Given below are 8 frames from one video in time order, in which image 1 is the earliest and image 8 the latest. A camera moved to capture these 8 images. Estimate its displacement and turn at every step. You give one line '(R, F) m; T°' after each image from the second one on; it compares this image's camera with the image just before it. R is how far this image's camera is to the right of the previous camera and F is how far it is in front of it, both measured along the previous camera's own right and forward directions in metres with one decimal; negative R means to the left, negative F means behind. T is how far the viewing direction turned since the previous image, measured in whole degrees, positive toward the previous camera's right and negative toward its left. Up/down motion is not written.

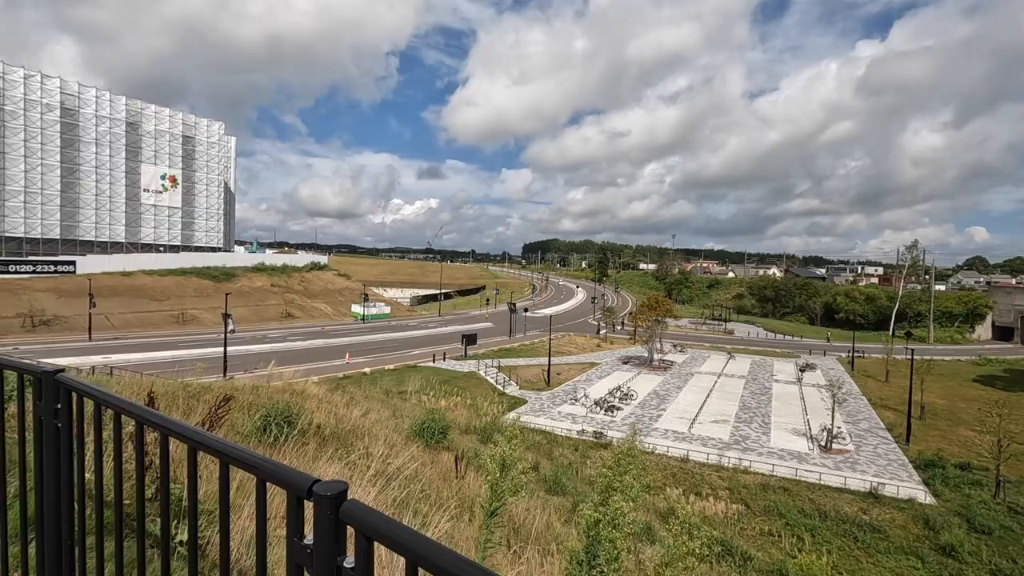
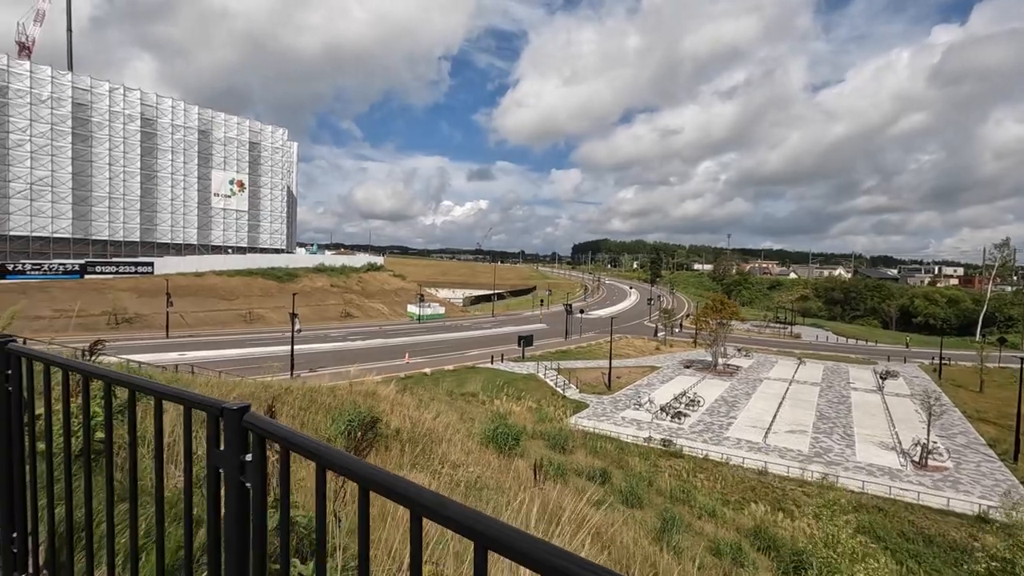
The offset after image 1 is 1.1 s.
(-0.6, +0.4) m; -5°
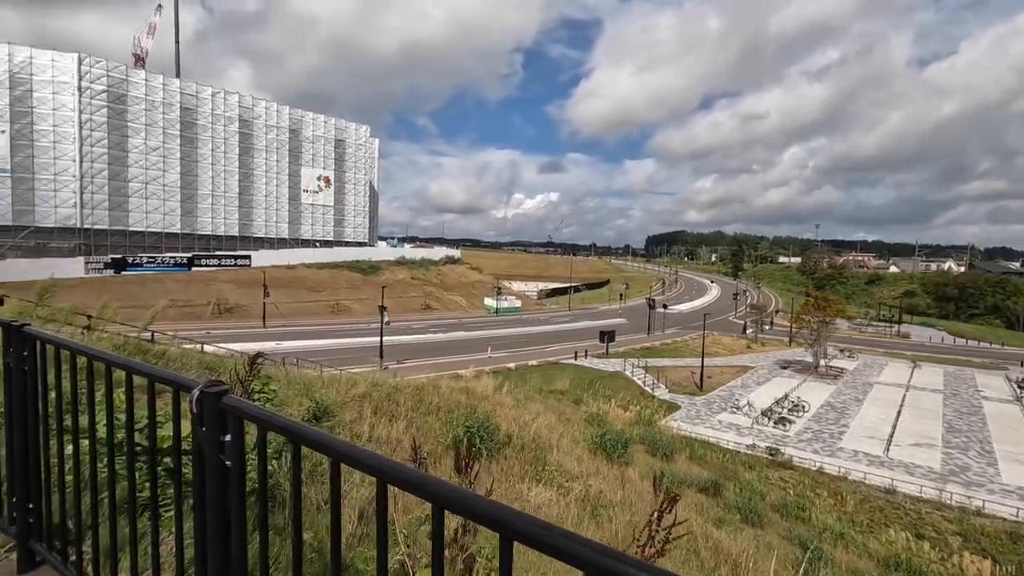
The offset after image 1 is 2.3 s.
(-0.8, +0.6) m; -7°
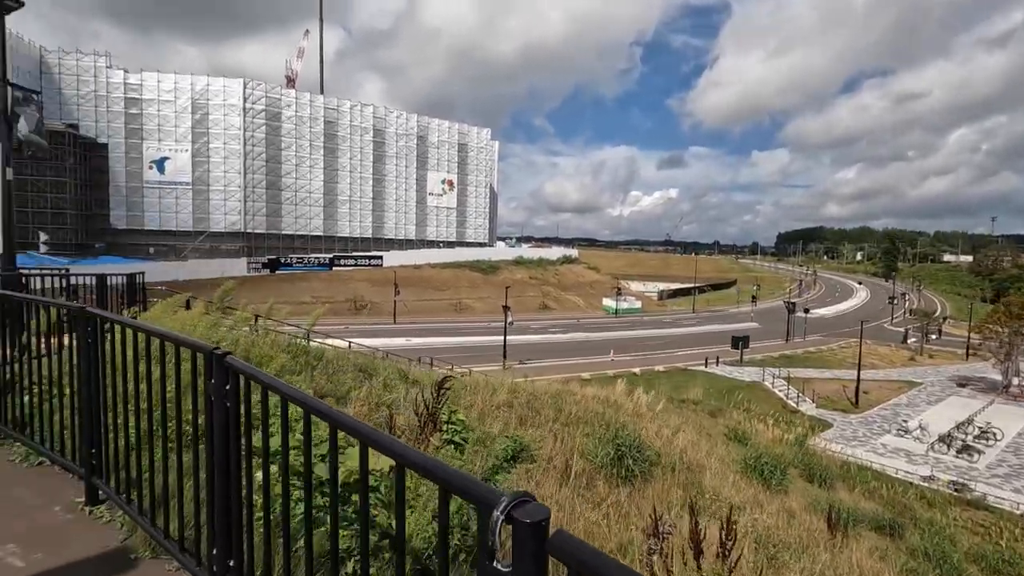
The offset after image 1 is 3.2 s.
(-0.5, +0.4) m; -12°
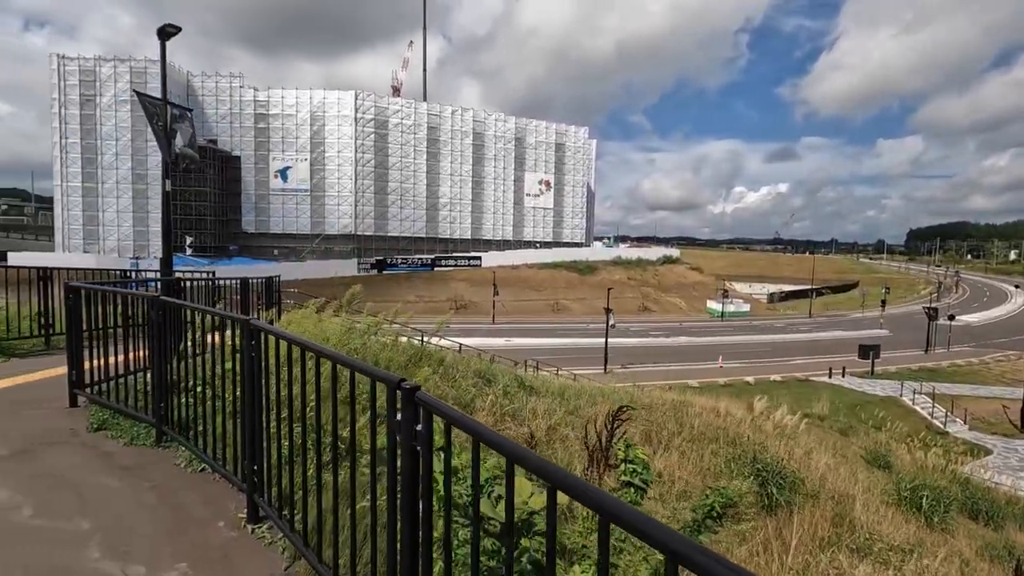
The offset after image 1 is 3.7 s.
(-0.3, +0.3) m; -10°
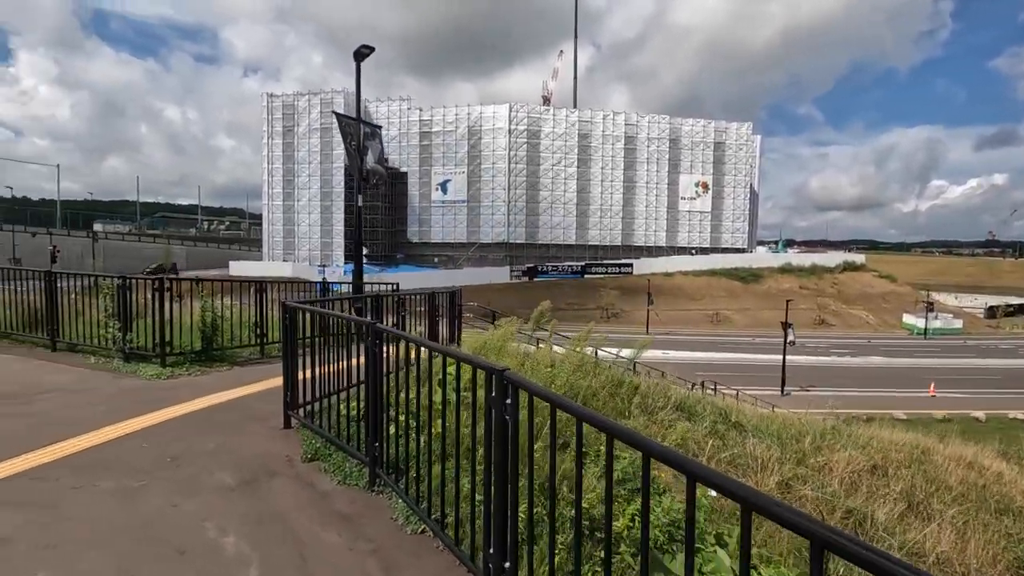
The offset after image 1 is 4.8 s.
(-0.6, +0.6) m; -15°
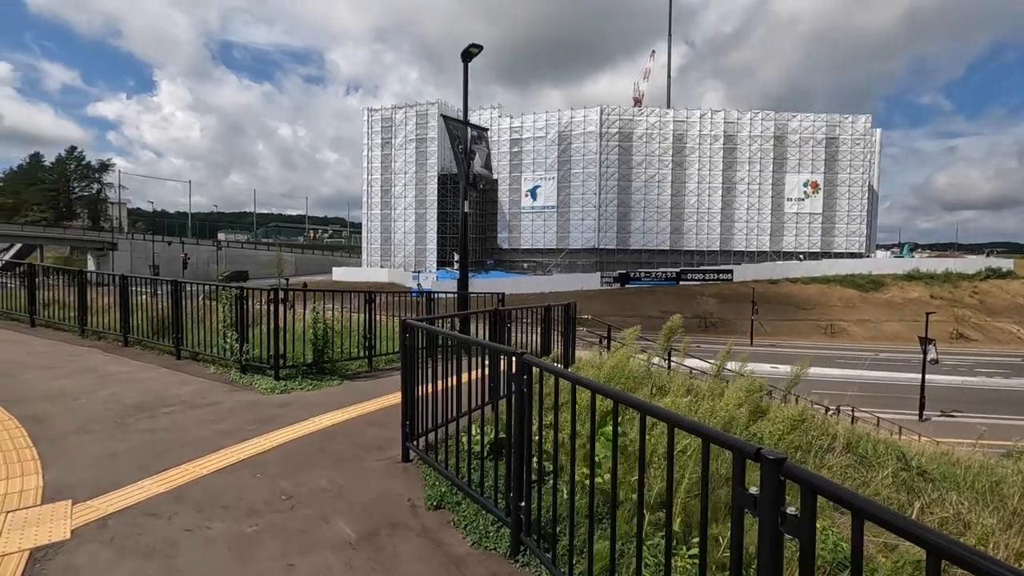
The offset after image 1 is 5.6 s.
(-0.4, +0.5) m; -9°
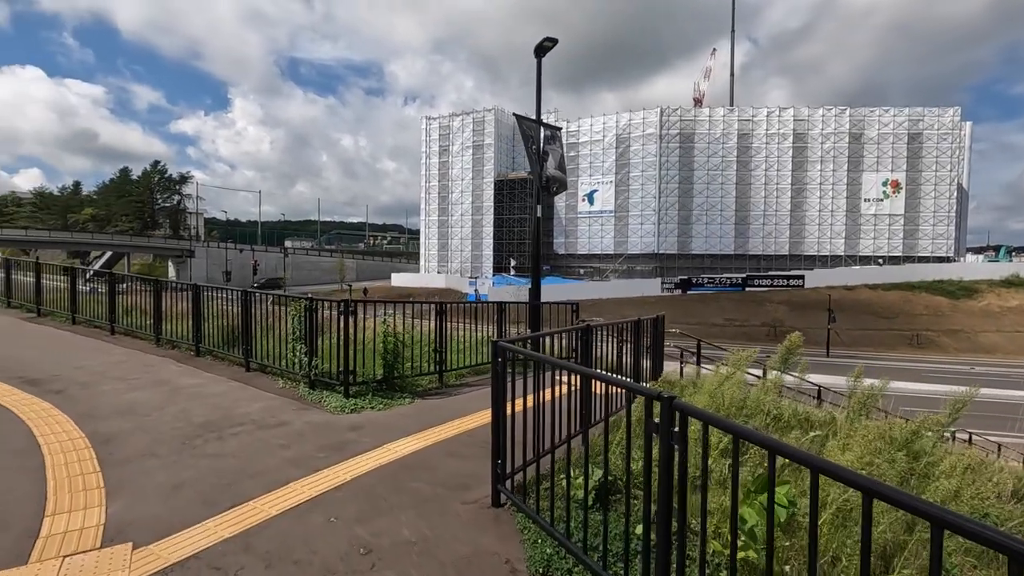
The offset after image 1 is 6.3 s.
(-0.3, +0.4) m; -6°
